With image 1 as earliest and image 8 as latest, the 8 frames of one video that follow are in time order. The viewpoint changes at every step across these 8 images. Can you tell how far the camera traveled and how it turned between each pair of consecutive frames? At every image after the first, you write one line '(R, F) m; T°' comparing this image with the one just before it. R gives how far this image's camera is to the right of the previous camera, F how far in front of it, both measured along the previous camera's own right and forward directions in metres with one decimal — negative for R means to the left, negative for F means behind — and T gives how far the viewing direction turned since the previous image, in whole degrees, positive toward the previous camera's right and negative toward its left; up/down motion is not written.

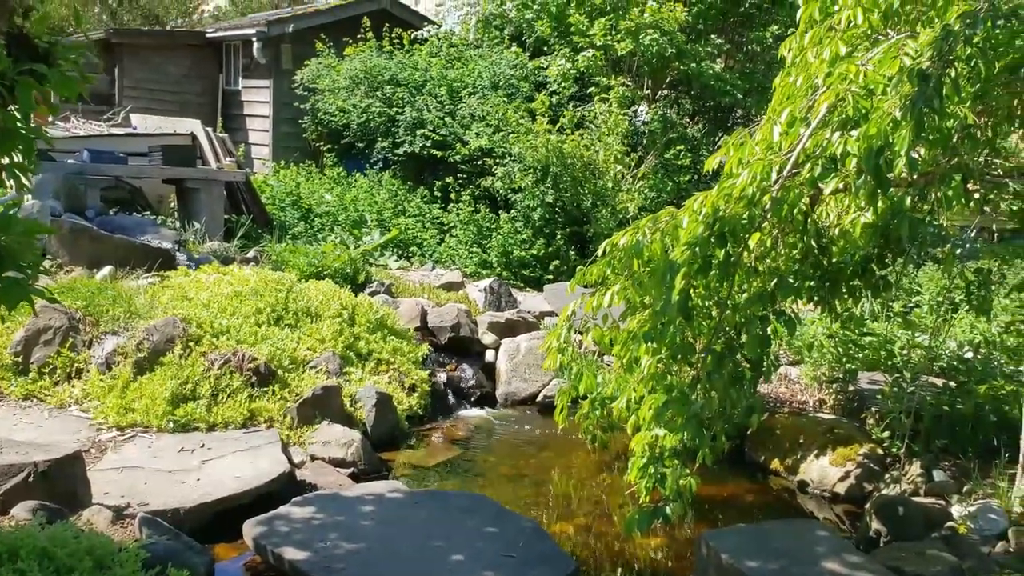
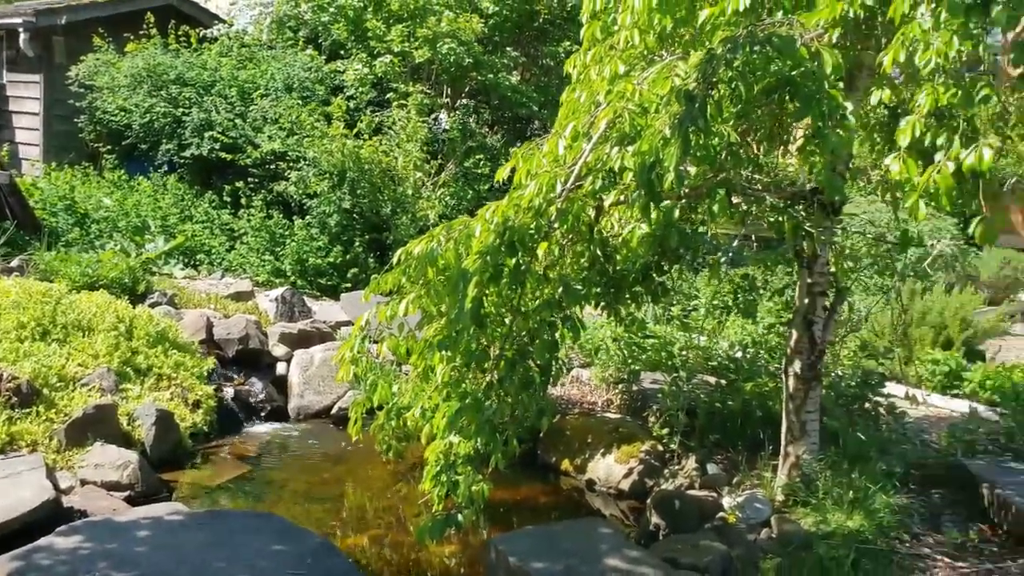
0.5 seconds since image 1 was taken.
(+0.1, 0.0) m; +12°
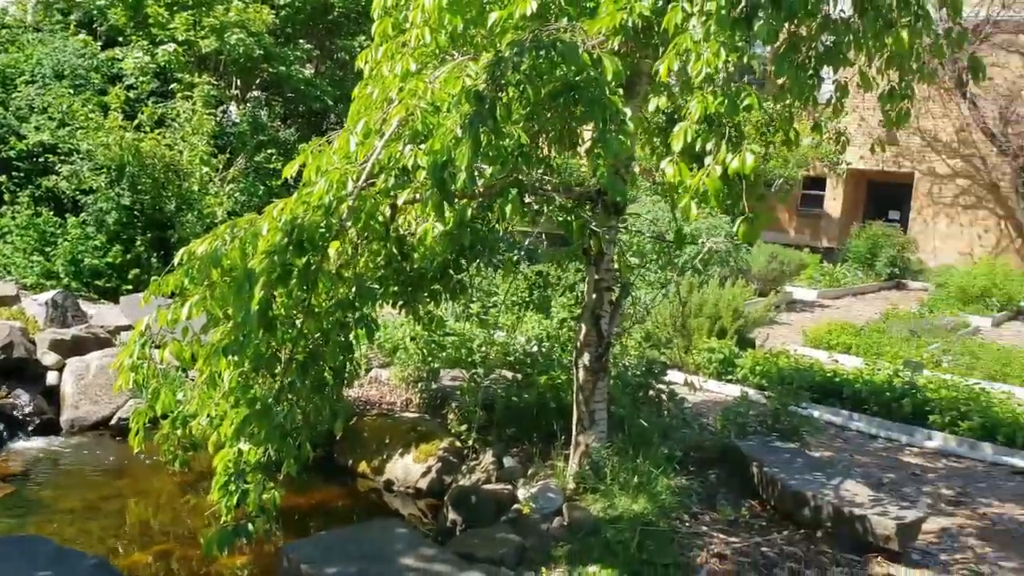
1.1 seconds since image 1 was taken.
(0.0, 0.0) m; +12°
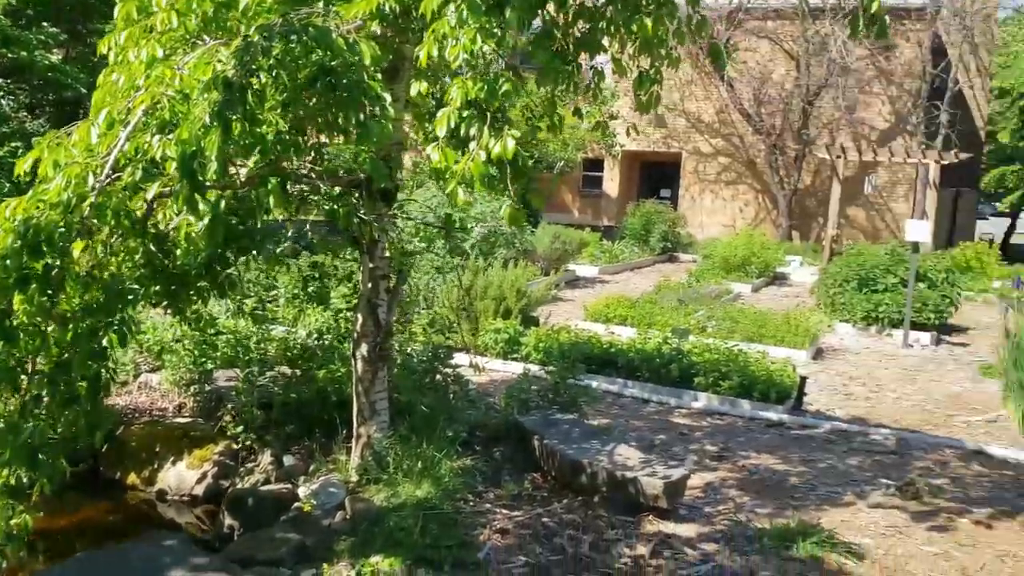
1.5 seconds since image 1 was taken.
(+0.1, 0.0) m; +12°
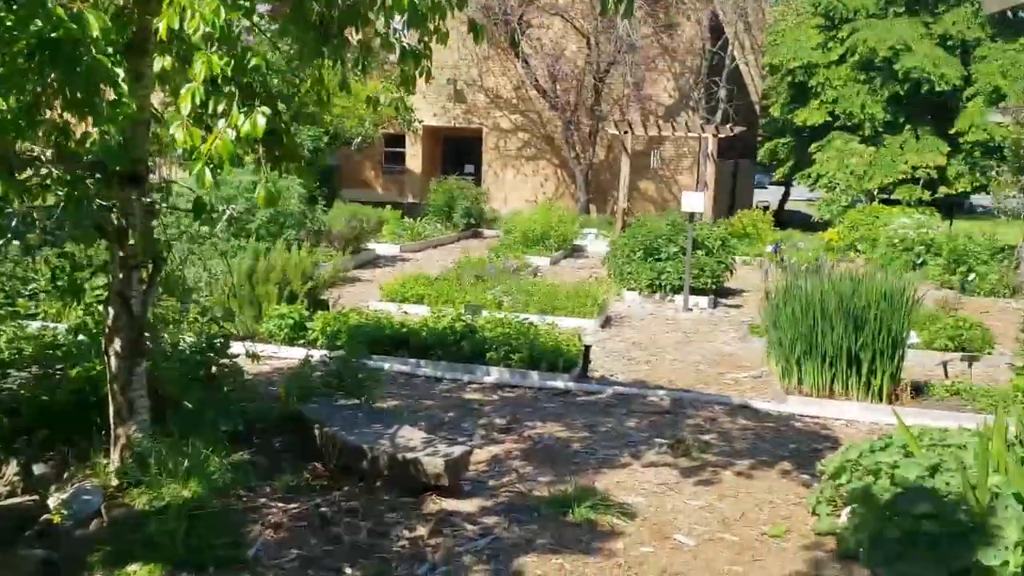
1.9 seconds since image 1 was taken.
(+0.2, 0.0) m; +11°
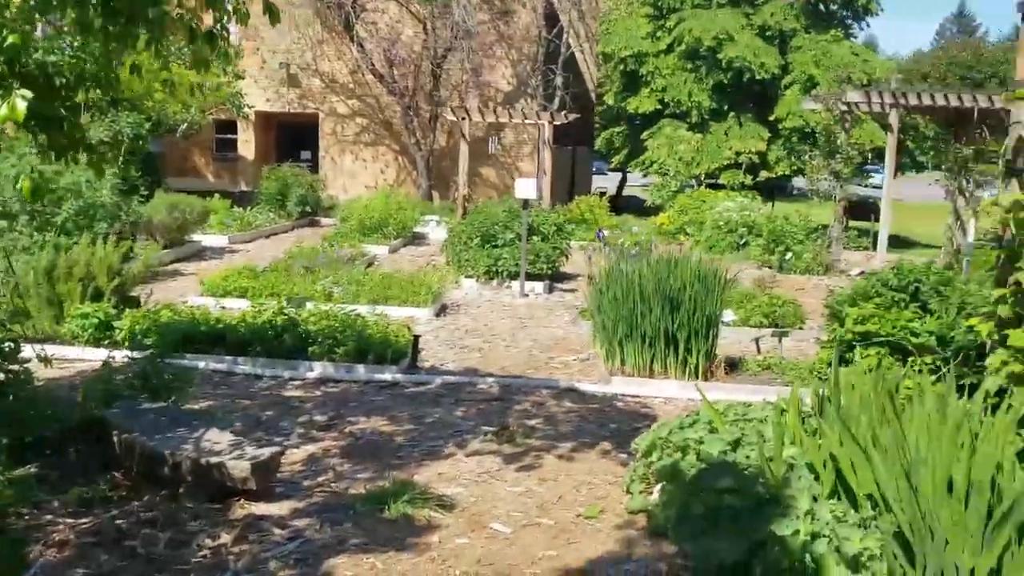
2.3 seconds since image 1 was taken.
(+0.2, +0.1) m; +9°
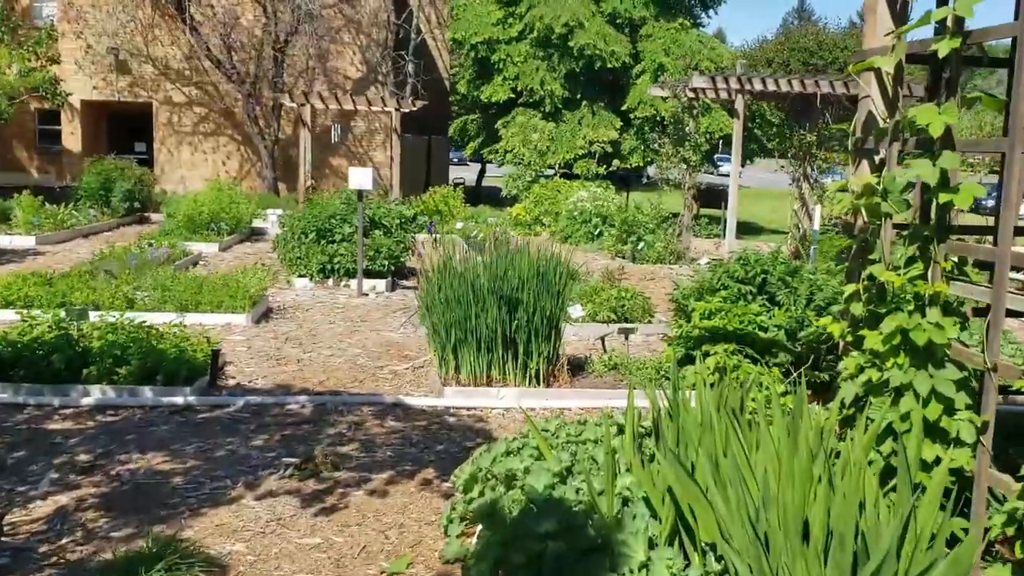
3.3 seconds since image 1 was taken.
(+0.3, +0.7) m; +8°
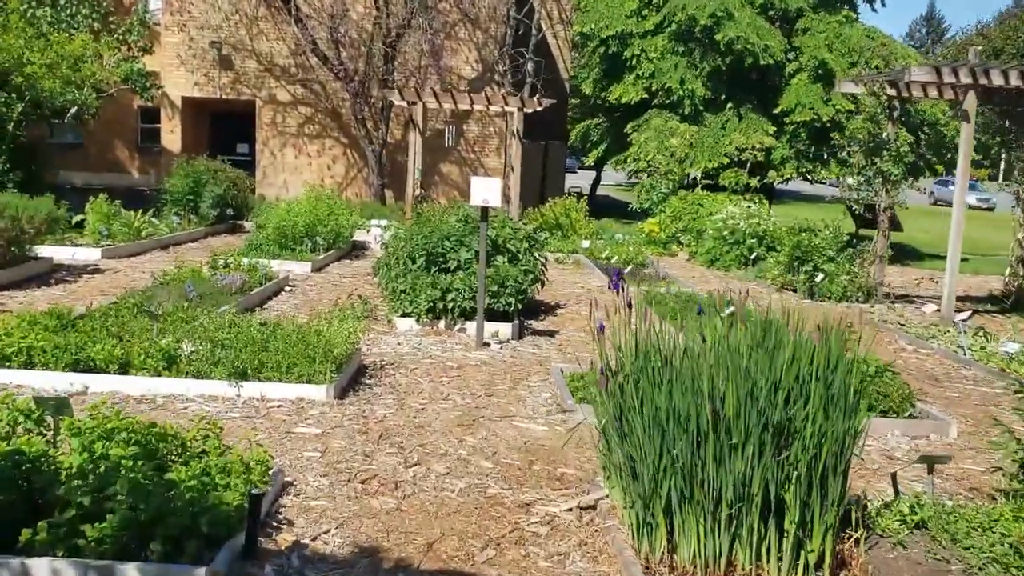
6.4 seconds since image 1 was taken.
(-0.6, +2.8) m; -6°
